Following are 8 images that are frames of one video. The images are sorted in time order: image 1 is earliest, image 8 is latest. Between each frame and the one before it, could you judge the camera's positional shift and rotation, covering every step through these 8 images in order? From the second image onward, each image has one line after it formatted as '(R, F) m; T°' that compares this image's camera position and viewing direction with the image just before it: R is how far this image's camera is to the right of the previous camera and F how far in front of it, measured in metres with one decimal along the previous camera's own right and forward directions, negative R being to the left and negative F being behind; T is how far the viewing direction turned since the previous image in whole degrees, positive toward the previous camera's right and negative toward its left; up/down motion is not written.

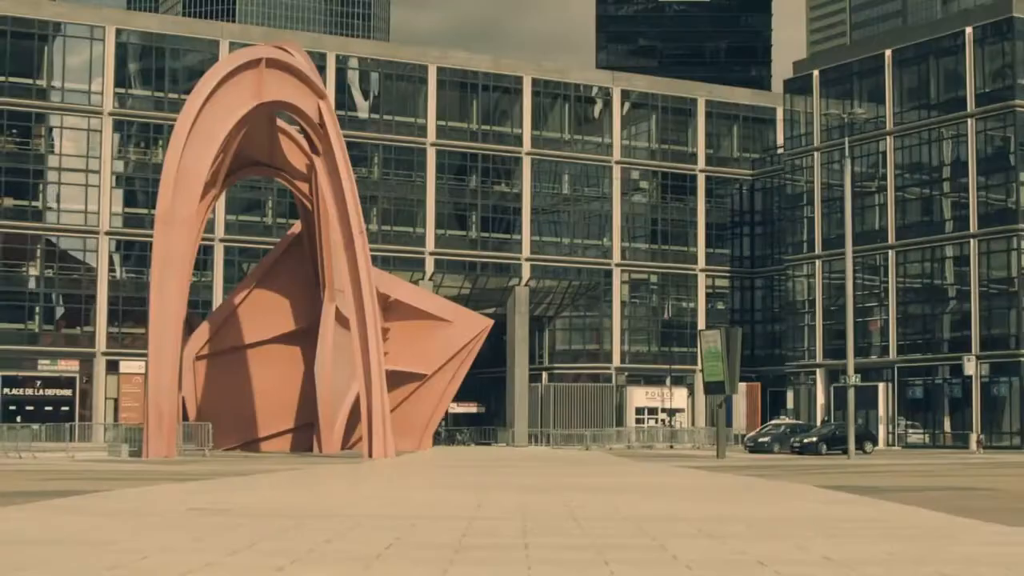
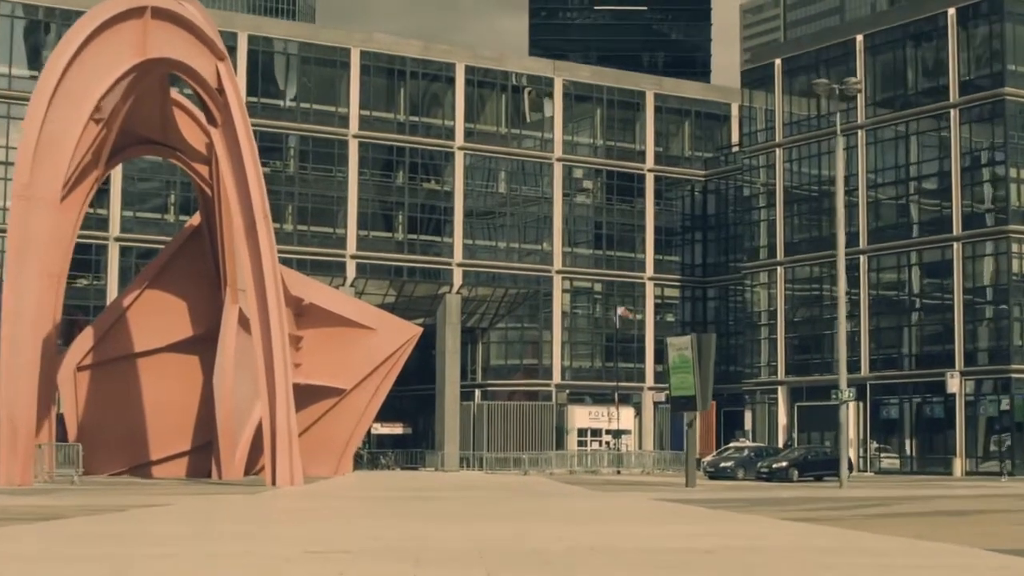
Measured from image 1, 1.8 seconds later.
(-0.1, +6.6) m; +2°
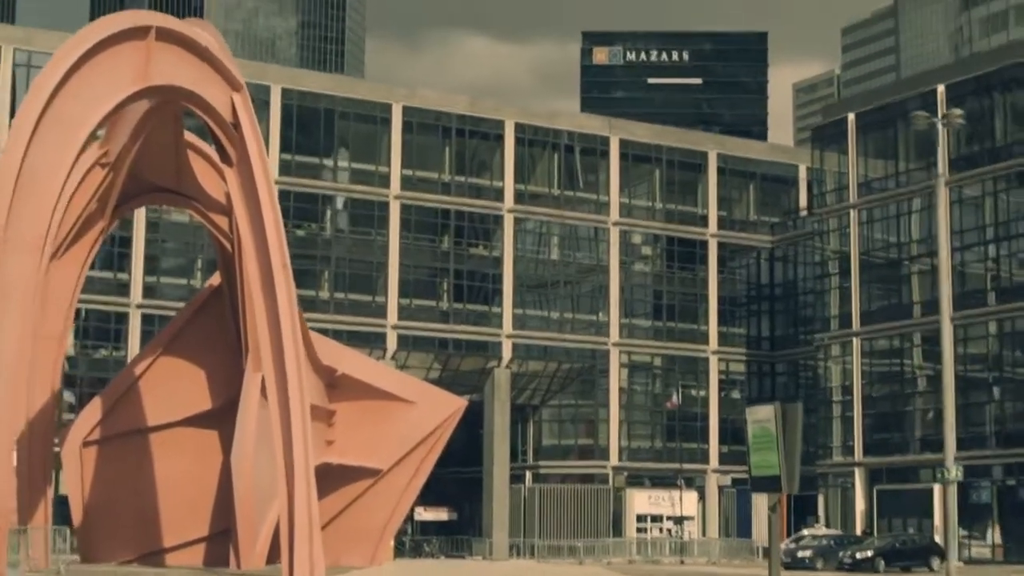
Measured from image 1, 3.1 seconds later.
(-0.1, +4.6) m; -1°
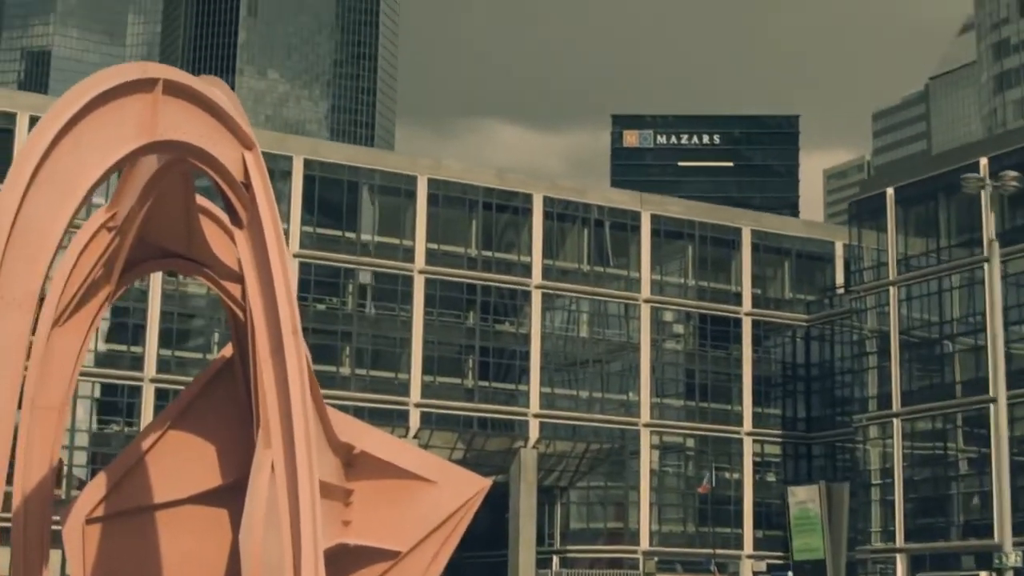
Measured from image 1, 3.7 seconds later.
(+0.1, +1.8) m; -1°
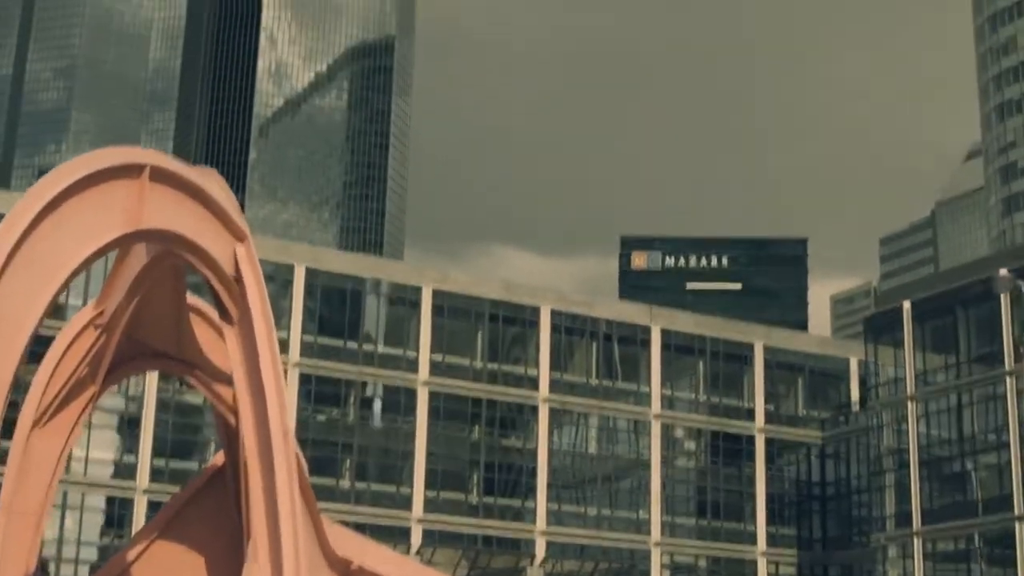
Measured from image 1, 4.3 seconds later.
(0.0, +1.6) m; 0°
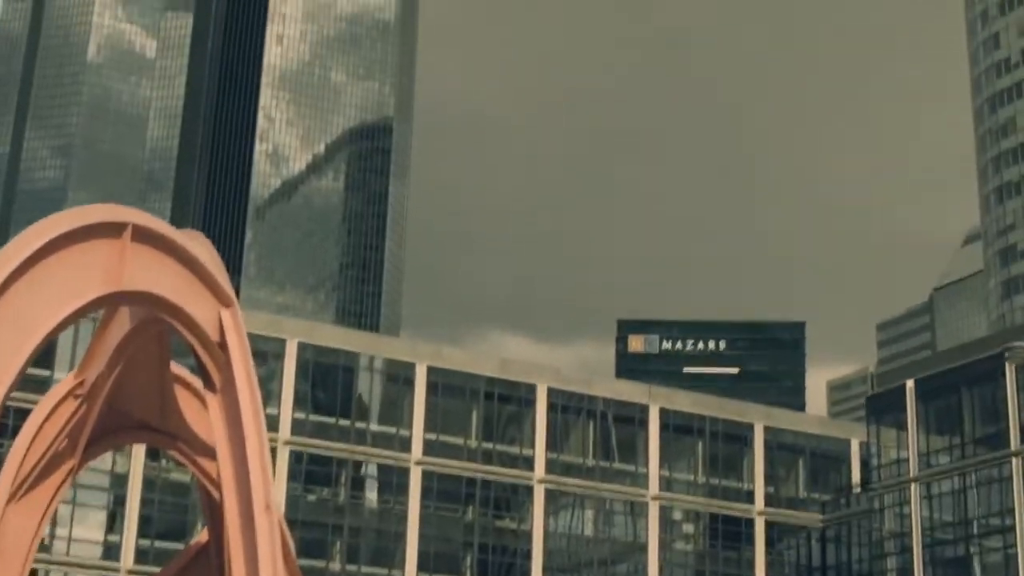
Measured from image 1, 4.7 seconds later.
(0.0, +1.0) m; 0°
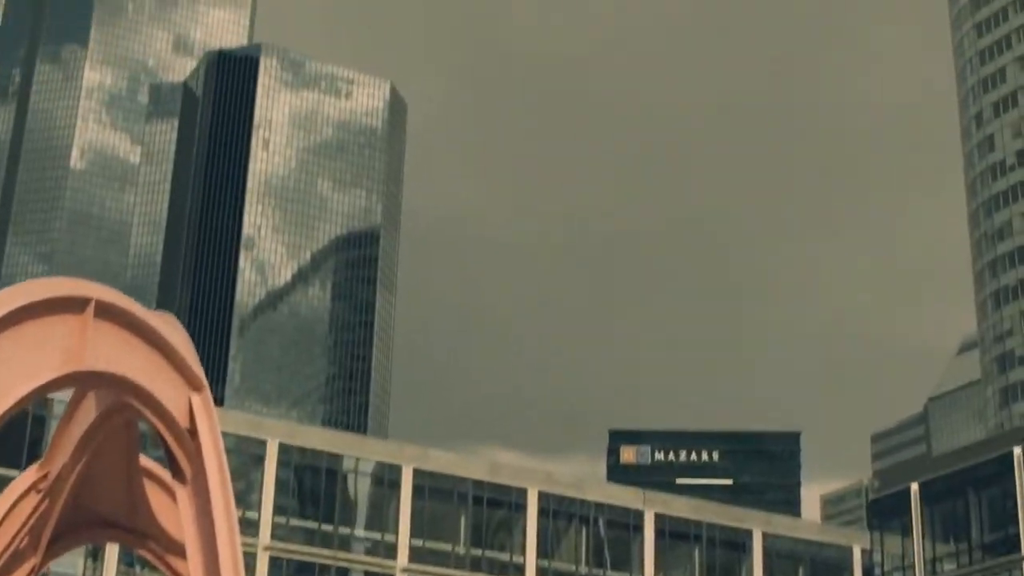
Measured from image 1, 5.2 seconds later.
(-0.1, +1.9) m; 0°
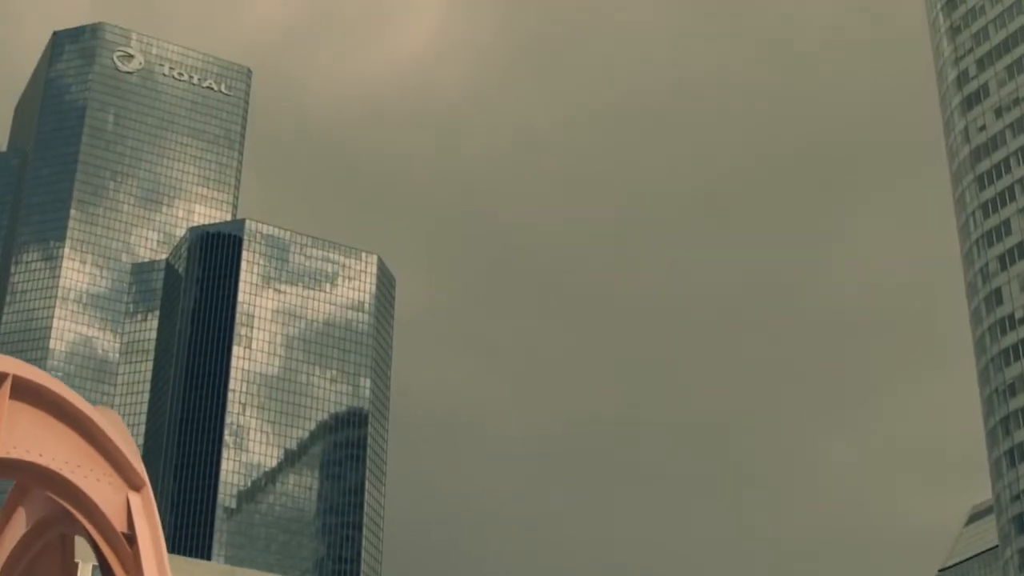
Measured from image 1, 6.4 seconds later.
(-0.2, +3.6) m; 0°
